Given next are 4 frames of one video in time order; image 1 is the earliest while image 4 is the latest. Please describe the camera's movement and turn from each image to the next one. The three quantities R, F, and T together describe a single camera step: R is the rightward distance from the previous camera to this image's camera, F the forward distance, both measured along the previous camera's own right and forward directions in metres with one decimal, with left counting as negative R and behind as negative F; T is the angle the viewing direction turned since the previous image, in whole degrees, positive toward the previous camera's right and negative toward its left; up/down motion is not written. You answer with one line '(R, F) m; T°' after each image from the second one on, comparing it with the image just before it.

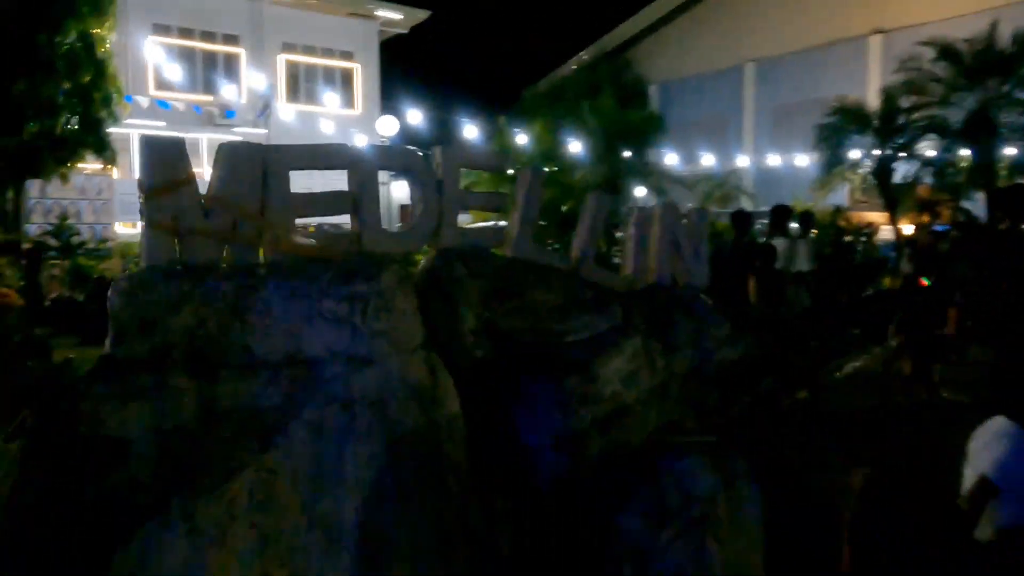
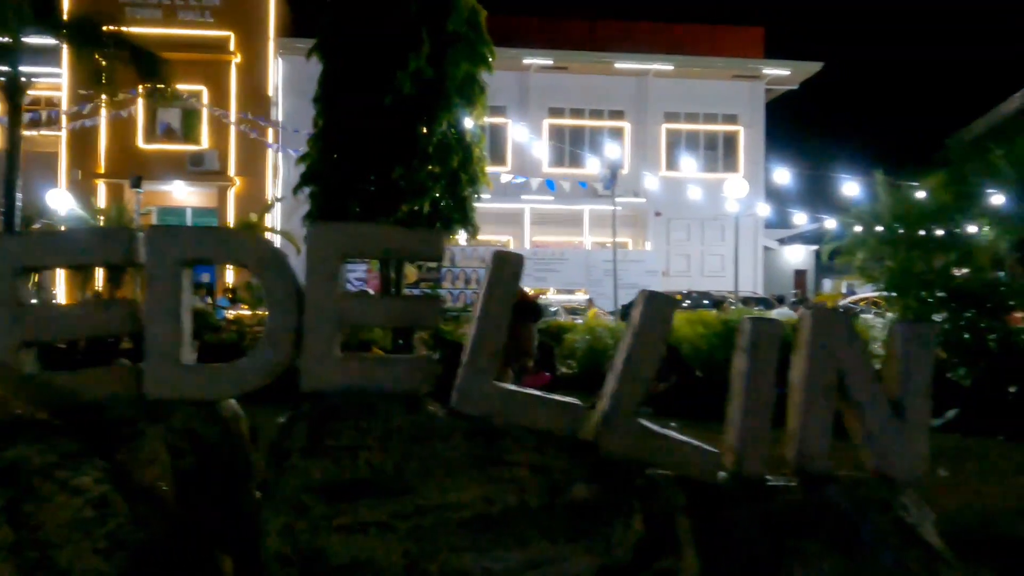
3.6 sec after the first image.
(+2.4, +3.9) m; -30°
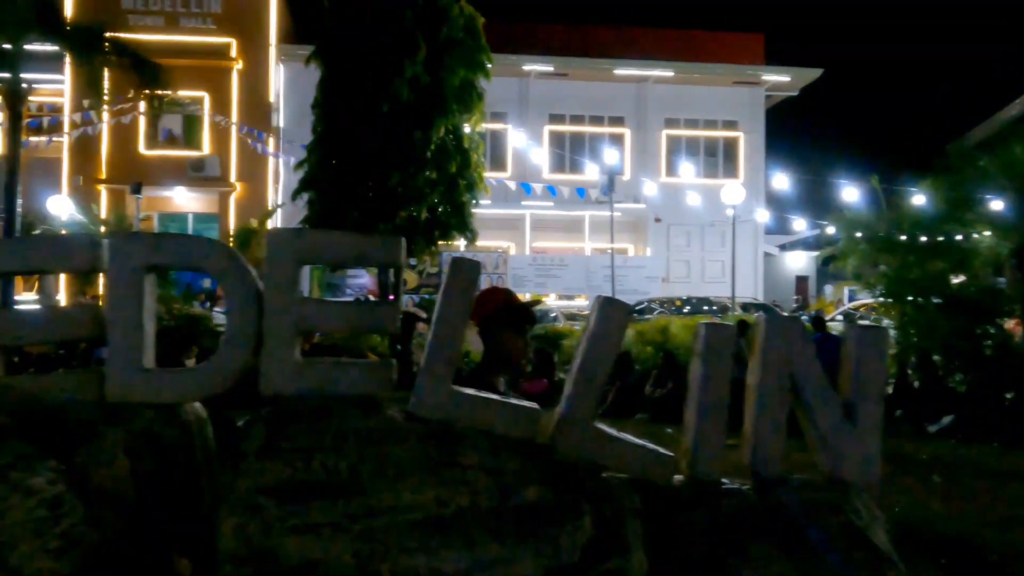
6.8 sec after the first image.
(+0.3, -0.1) m; 0°
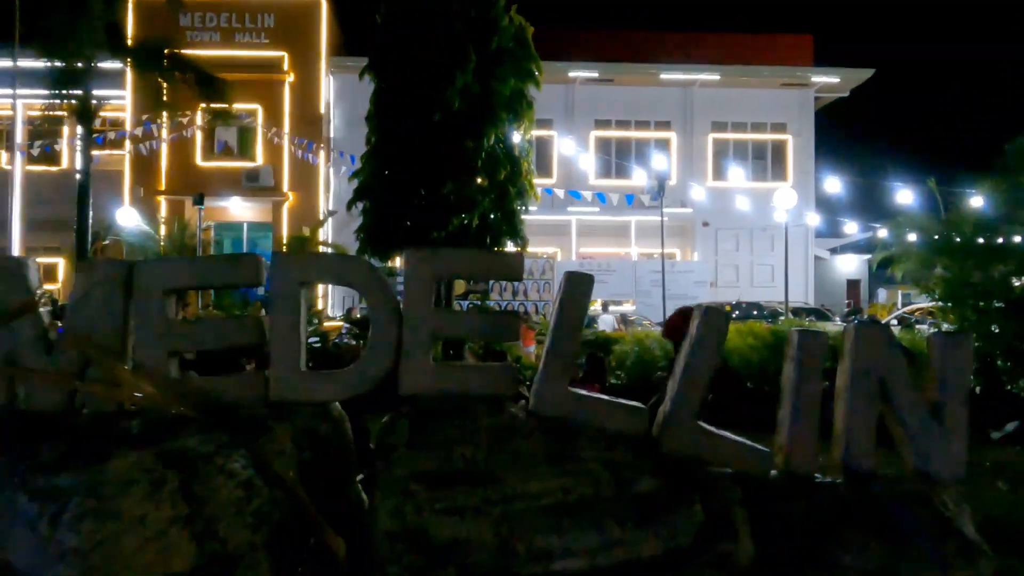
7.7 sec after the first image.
(-0.4, -0.5) m; -3°
